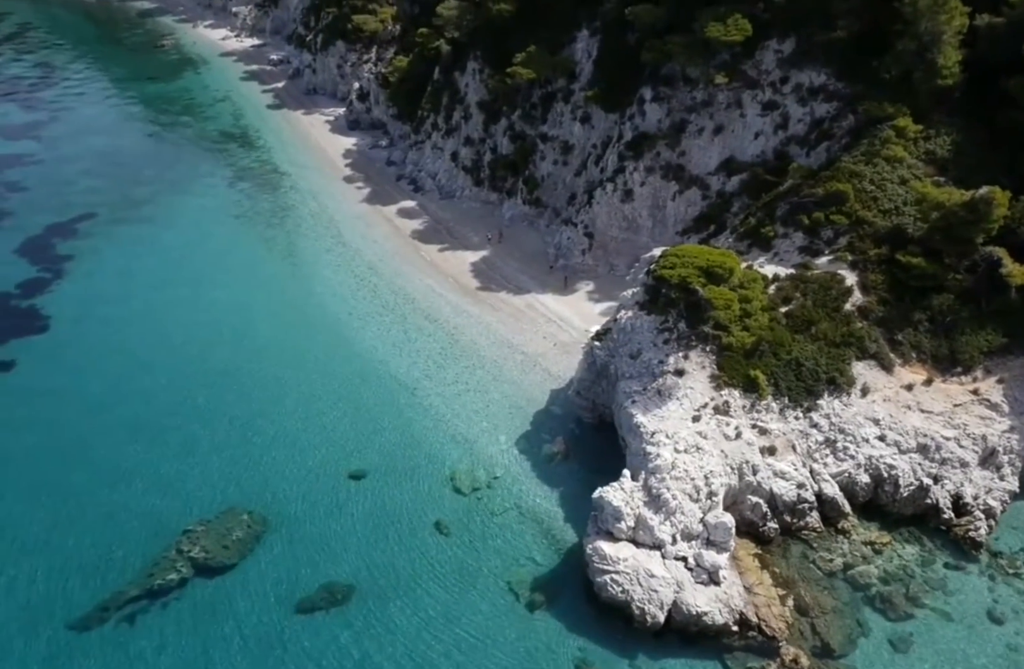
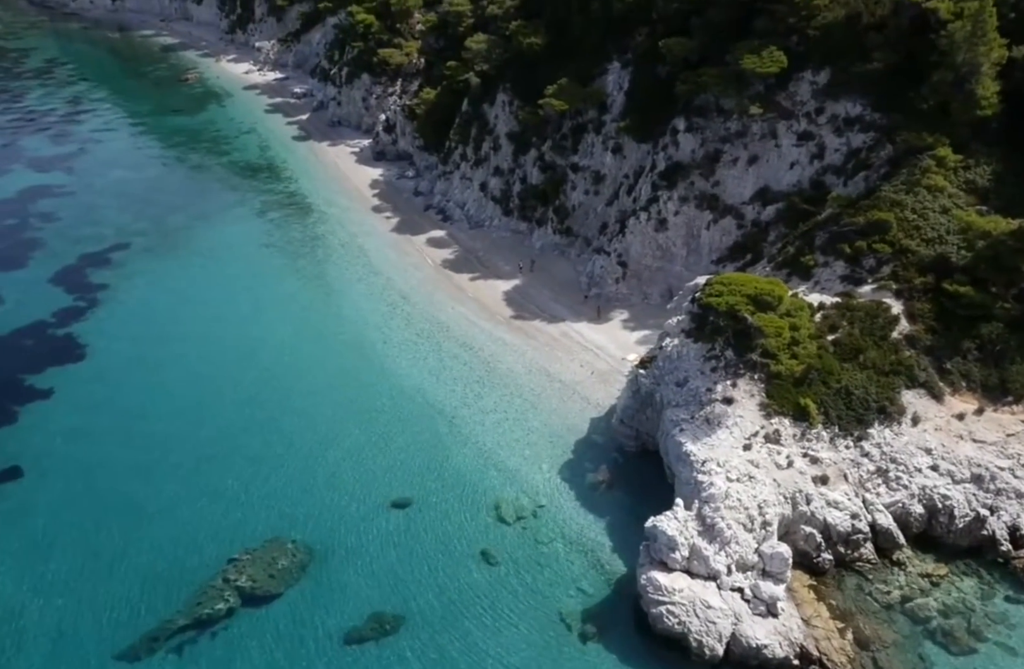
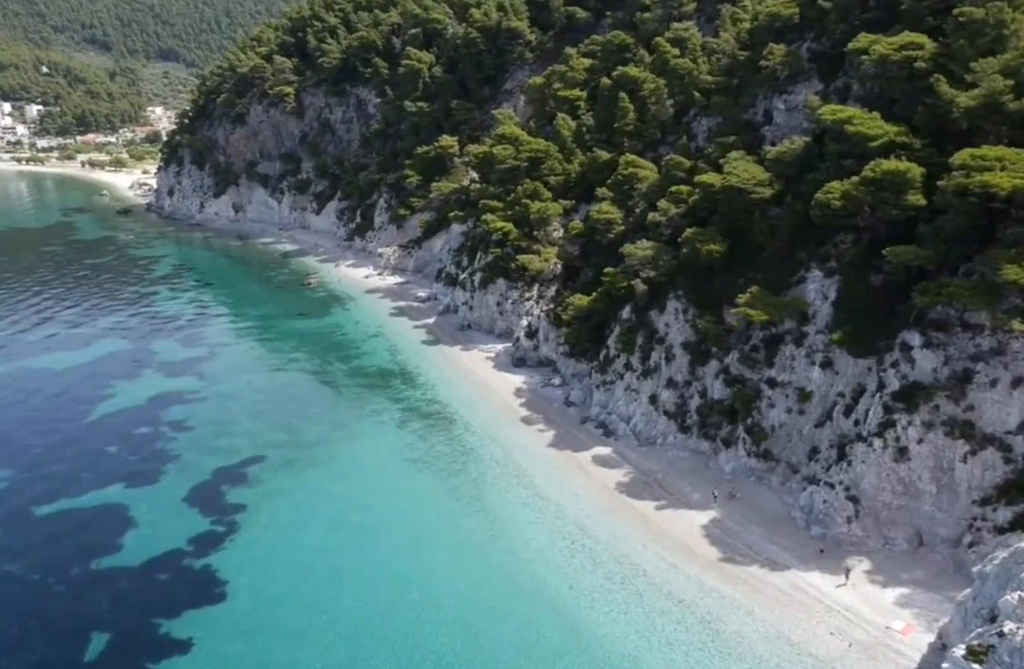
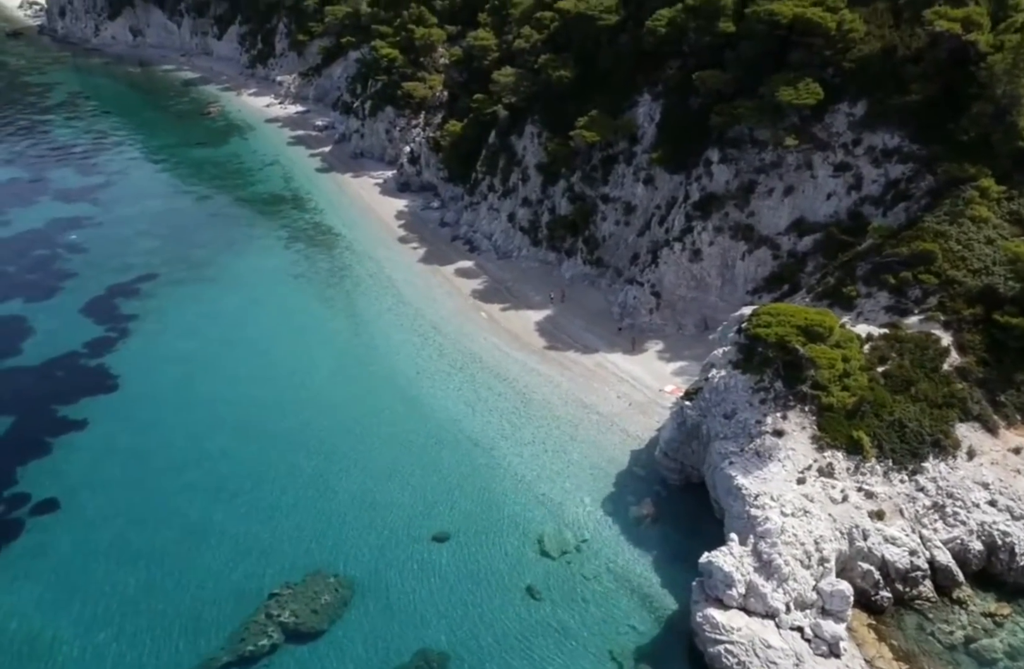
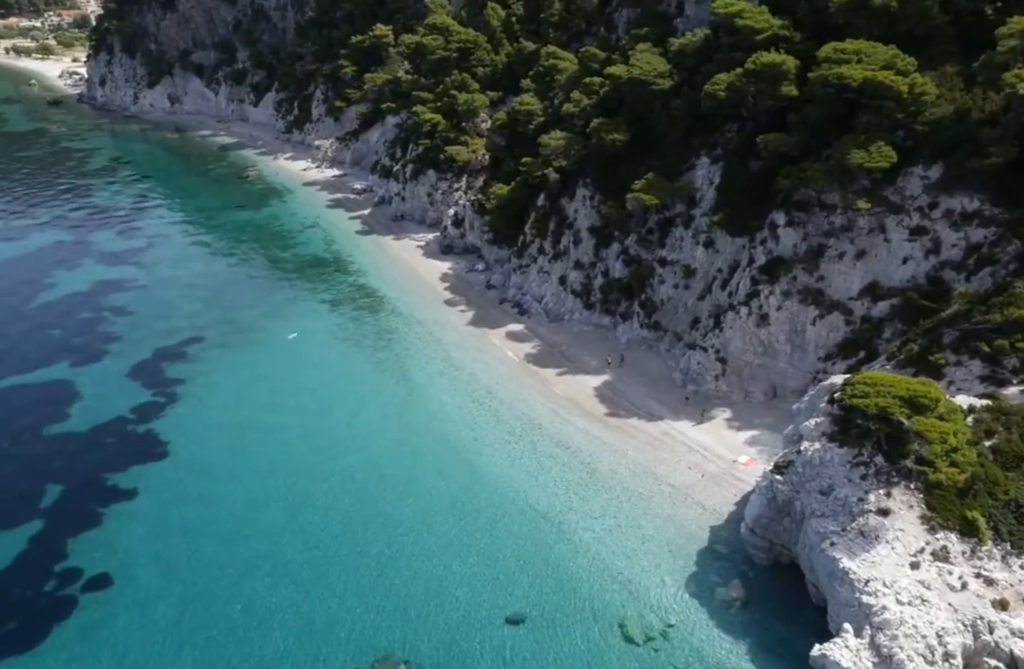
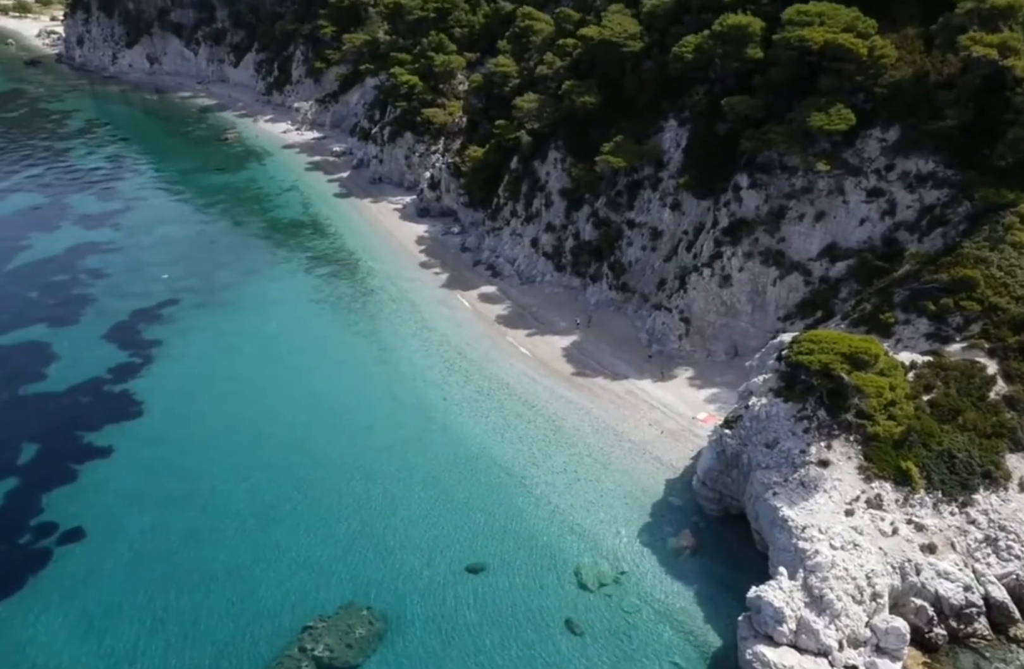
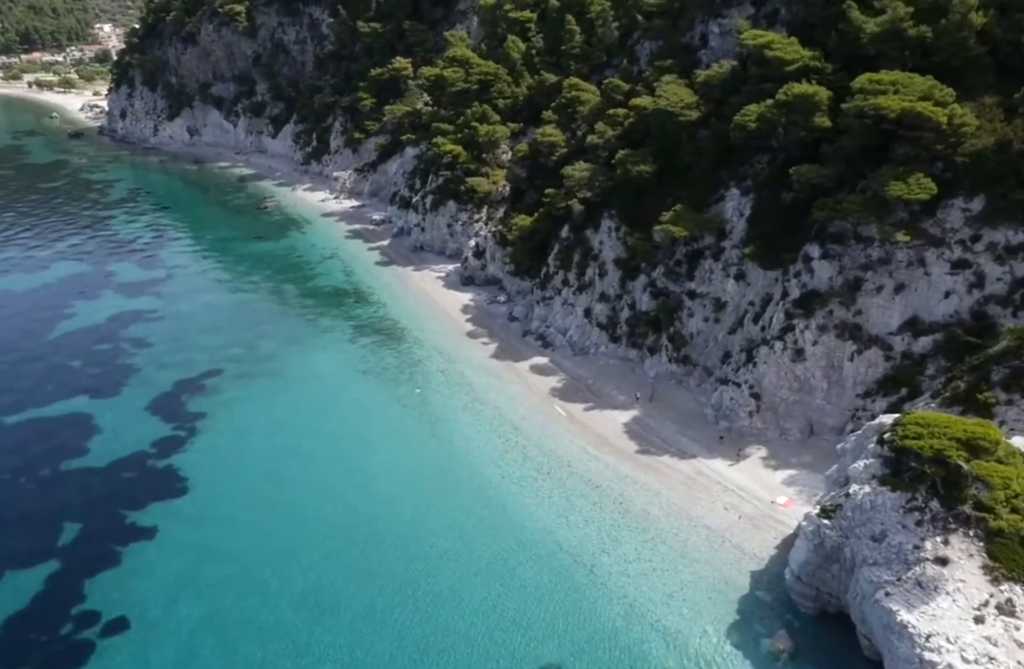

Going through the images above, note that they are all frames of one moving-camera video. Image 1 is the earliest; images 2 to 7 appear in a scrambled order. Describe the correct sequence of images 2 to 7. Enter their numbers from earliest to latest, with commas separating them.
2, 4, 6, 5, 7, 3
